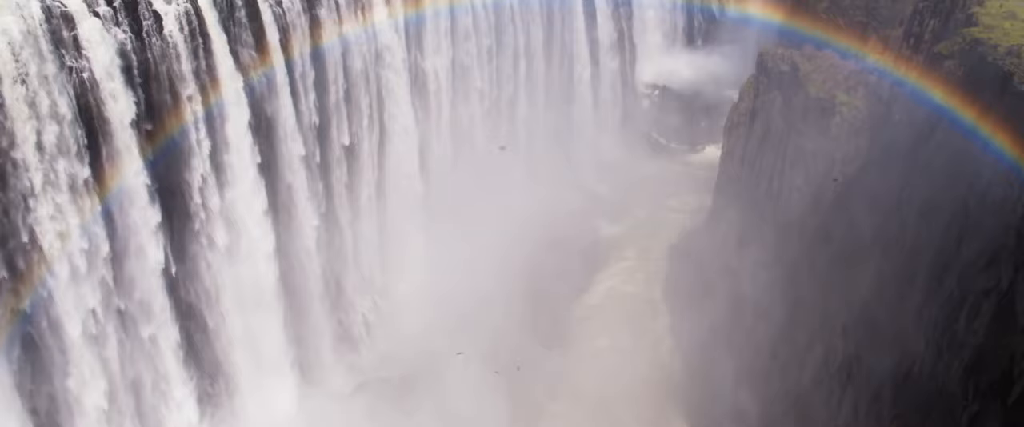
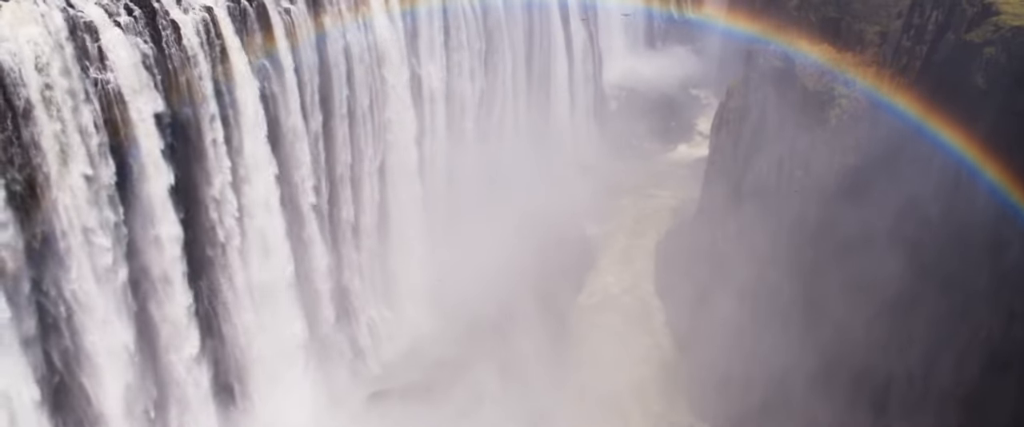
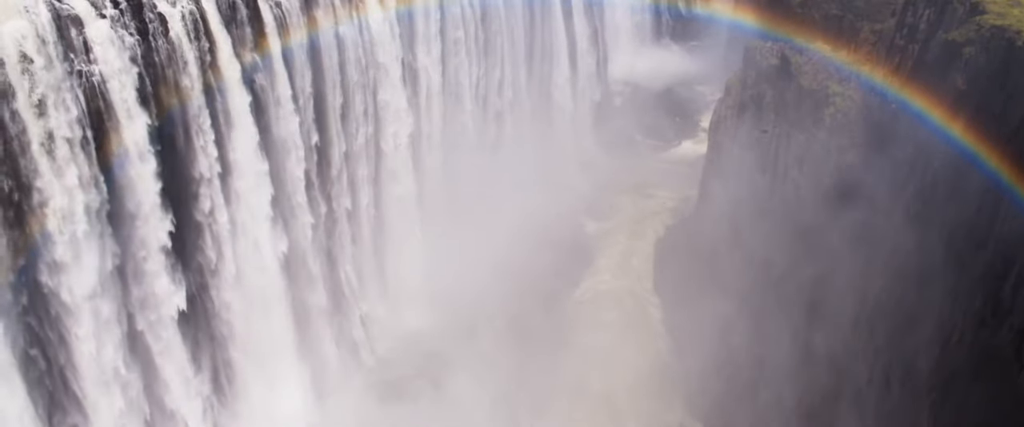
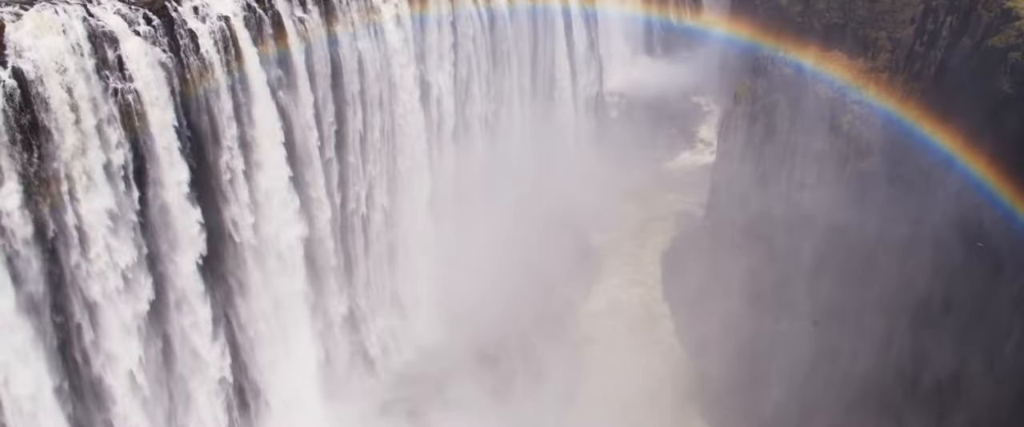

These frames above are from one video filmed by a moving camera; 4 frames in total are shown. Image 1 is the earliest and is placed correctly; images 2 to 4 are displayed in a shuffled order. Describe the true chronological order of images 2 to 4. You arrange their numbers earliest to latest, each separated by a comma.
3, 2, 4
